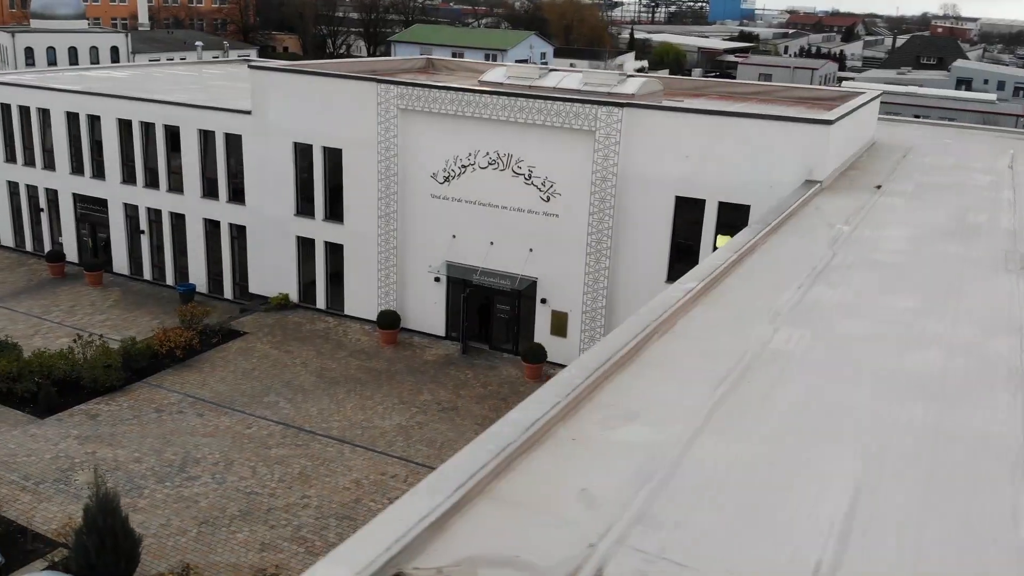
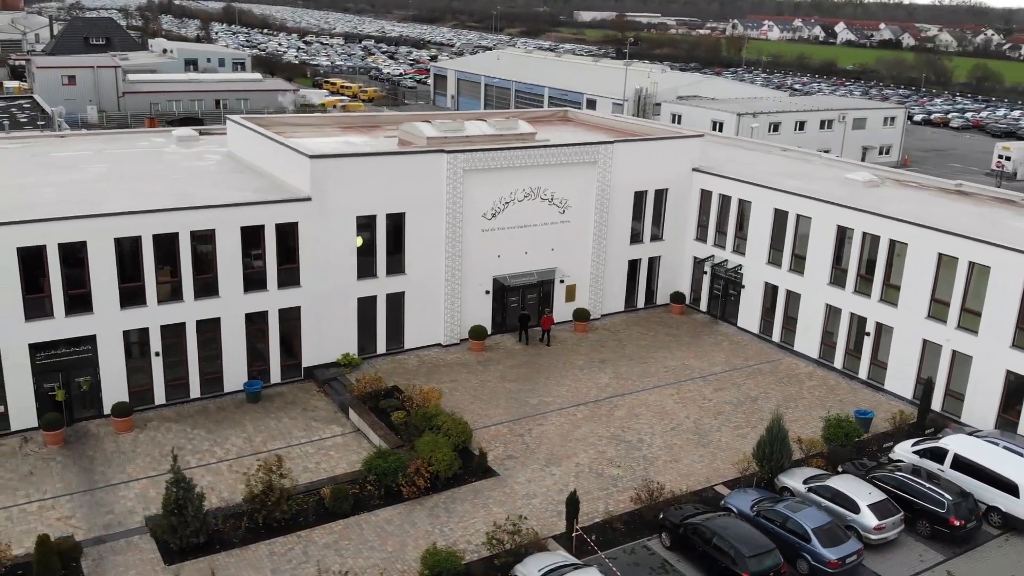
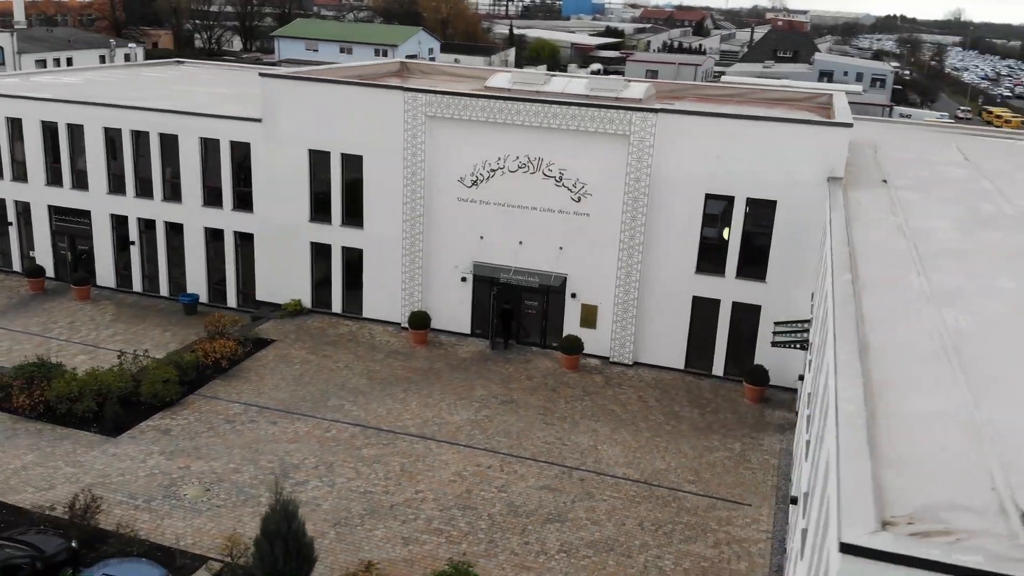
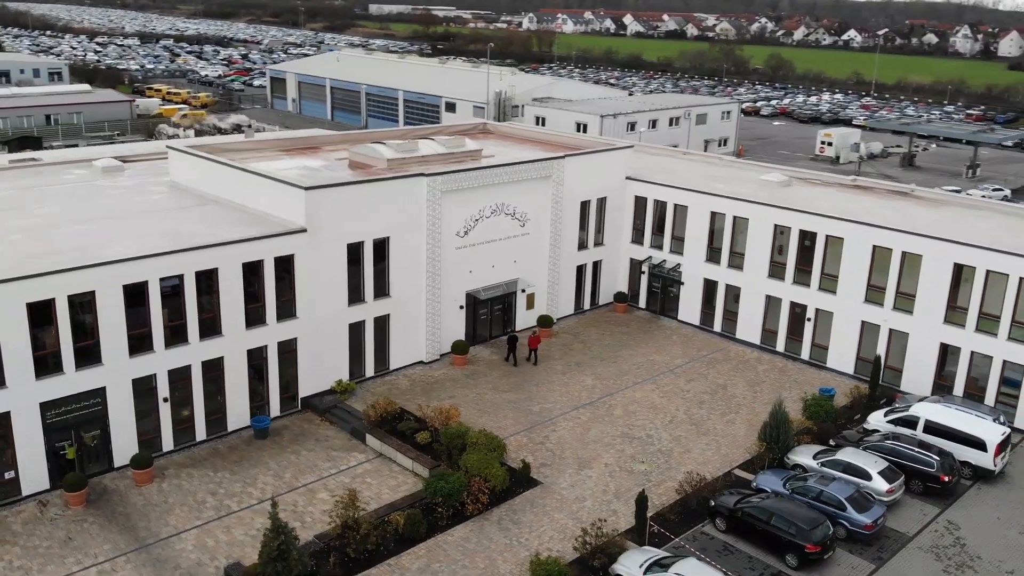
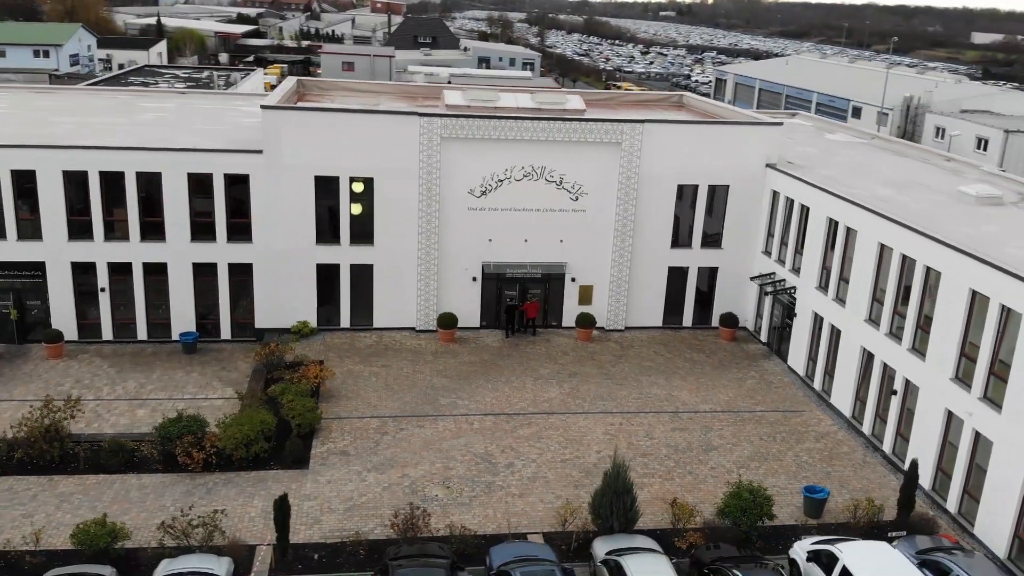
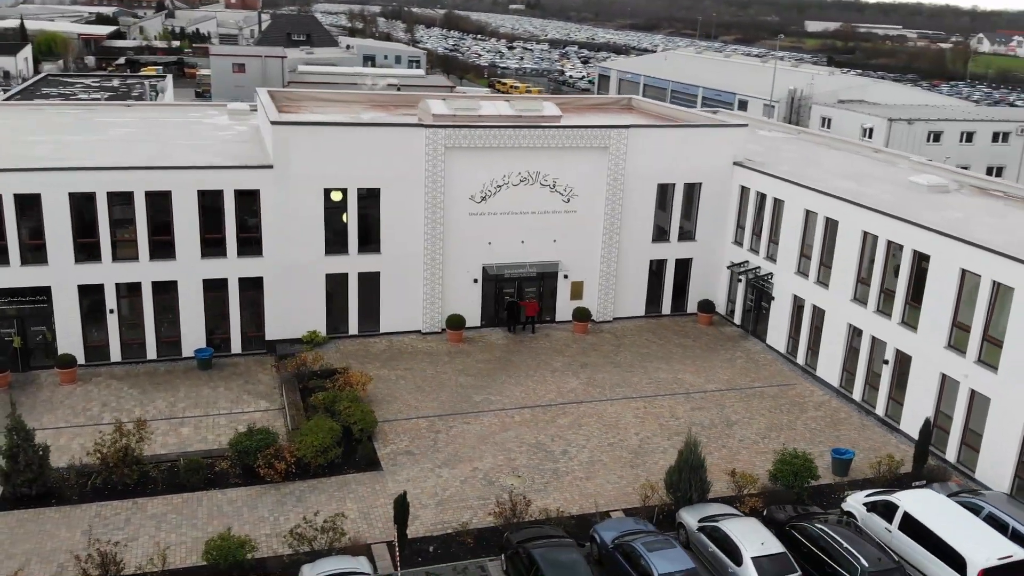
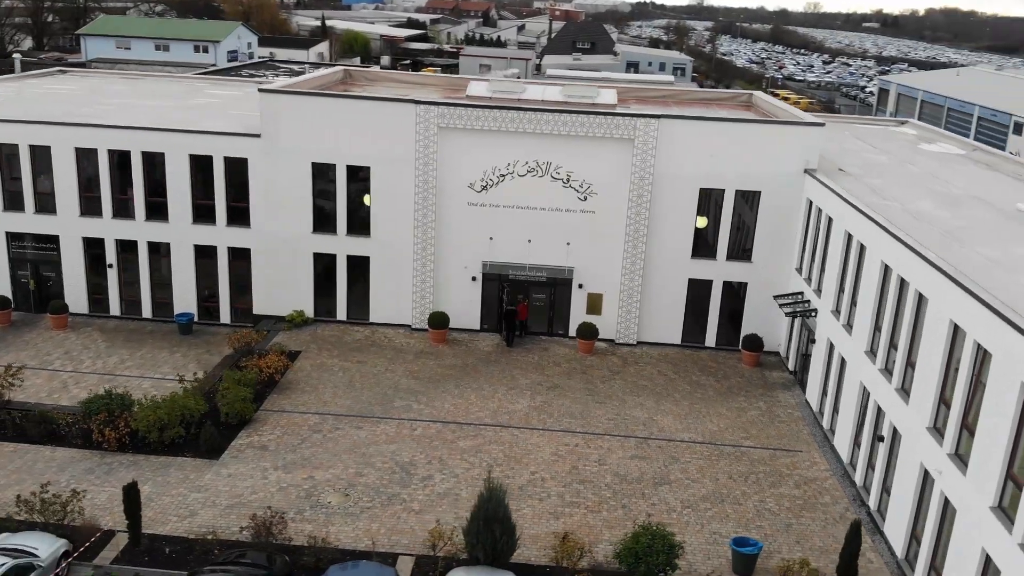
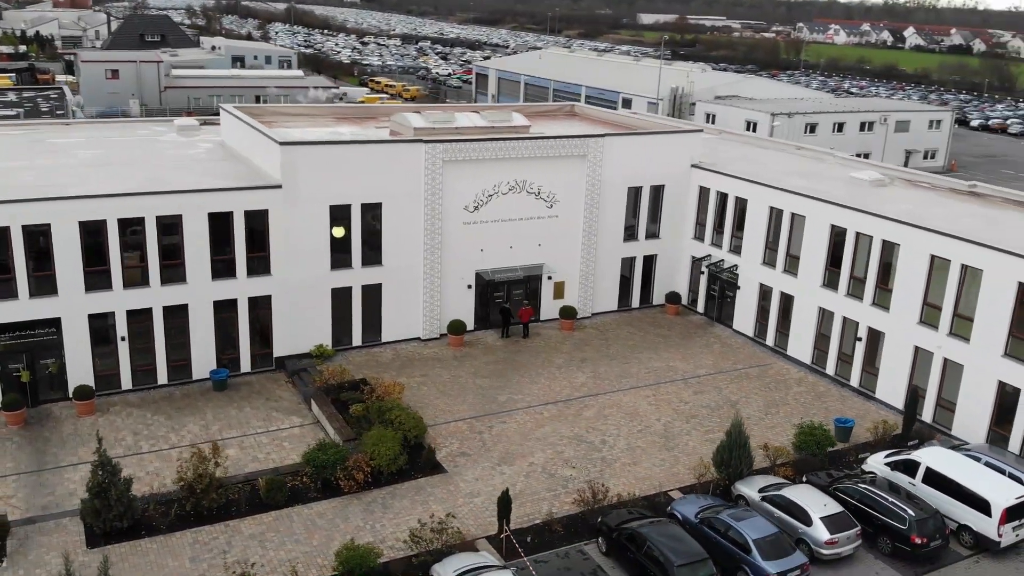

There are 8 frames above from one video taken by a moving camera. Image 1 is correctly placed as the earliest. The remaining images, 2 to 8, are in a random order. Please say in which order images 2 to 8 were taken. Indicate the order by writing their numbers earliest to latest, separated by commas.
3, 7, 5, 6, 8, 2, 4
